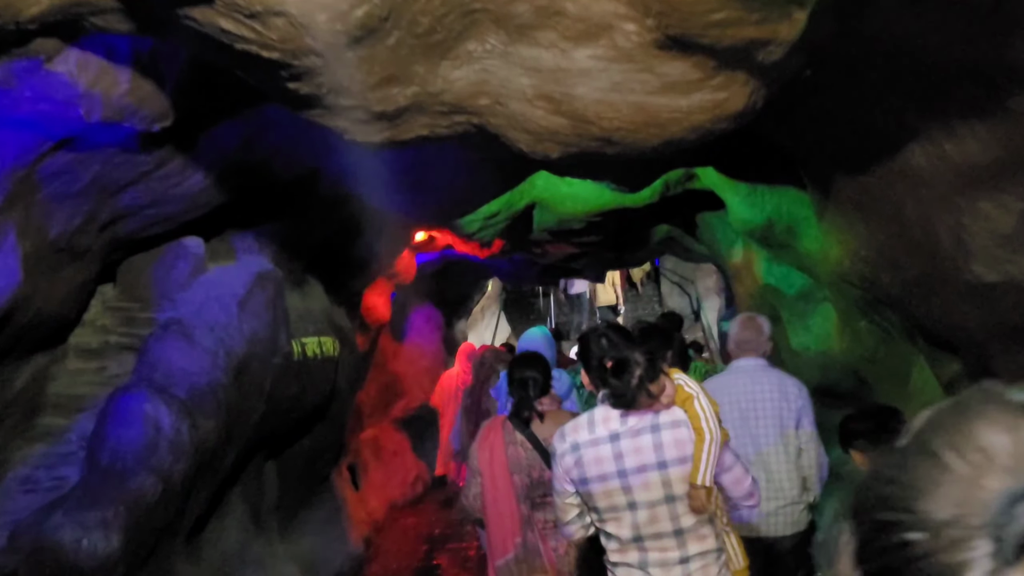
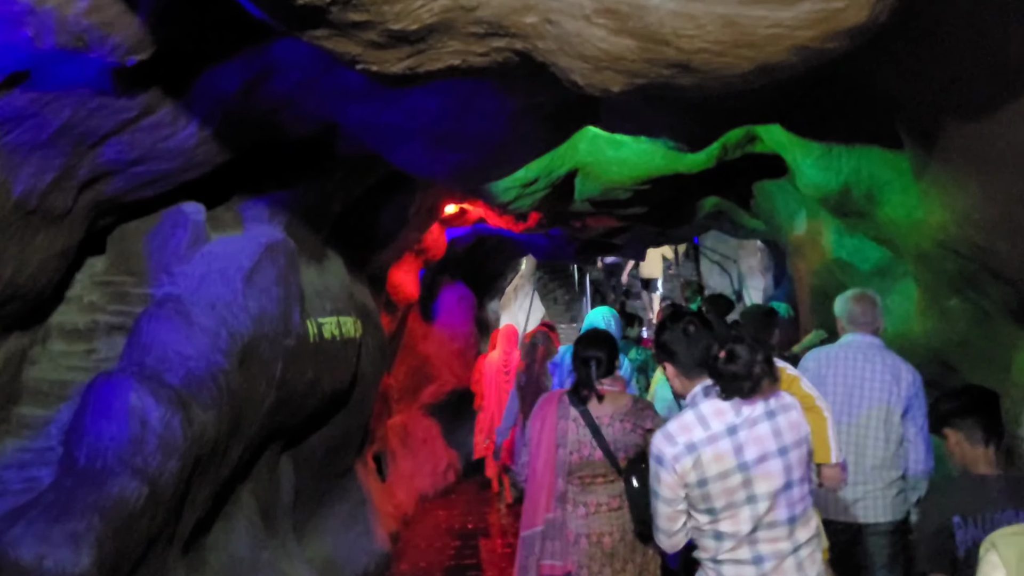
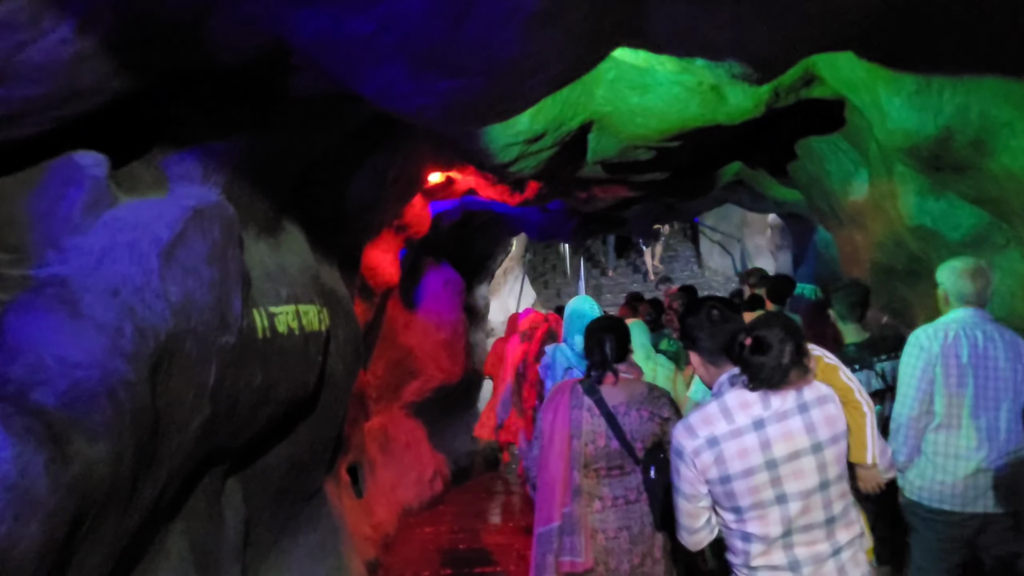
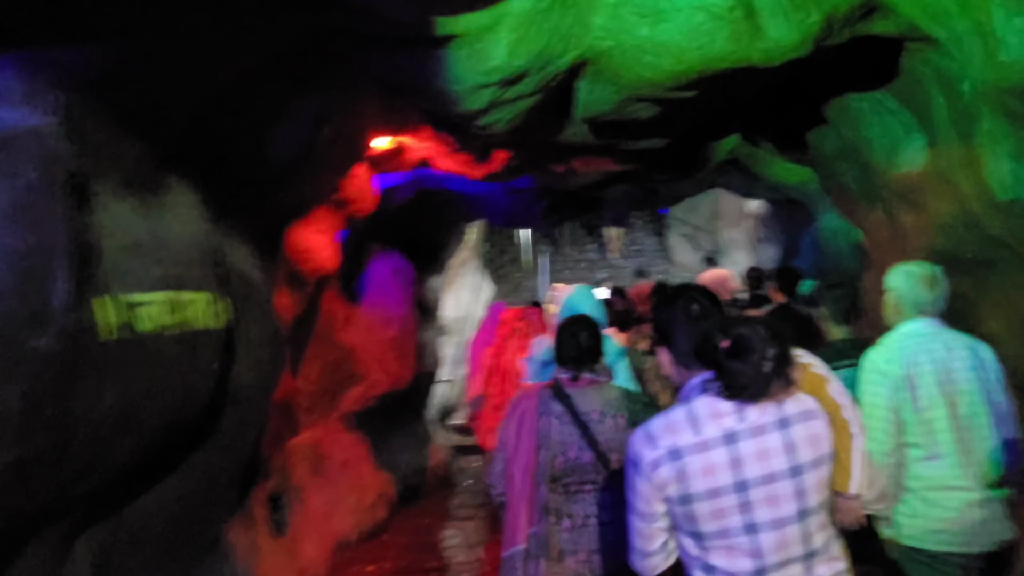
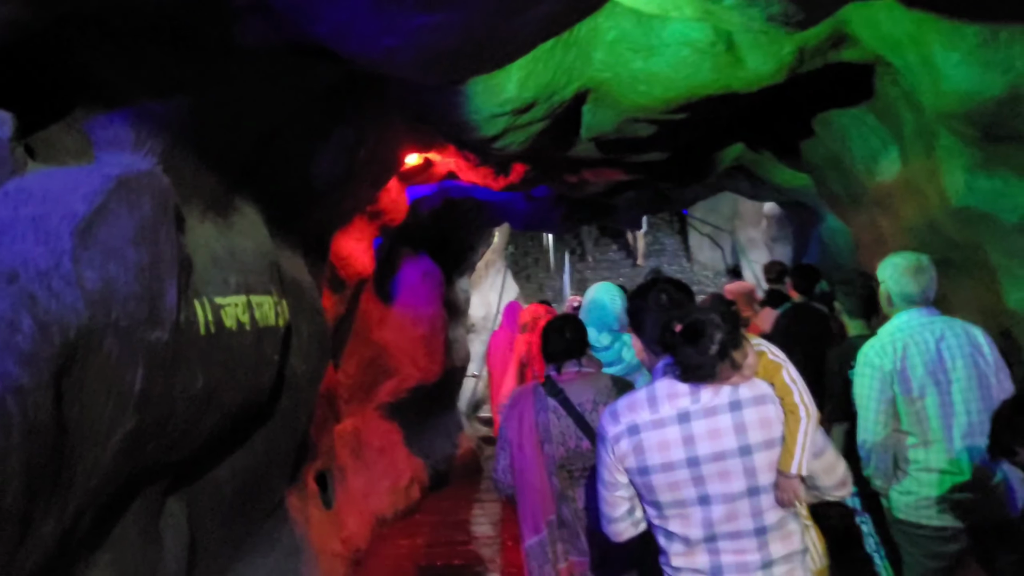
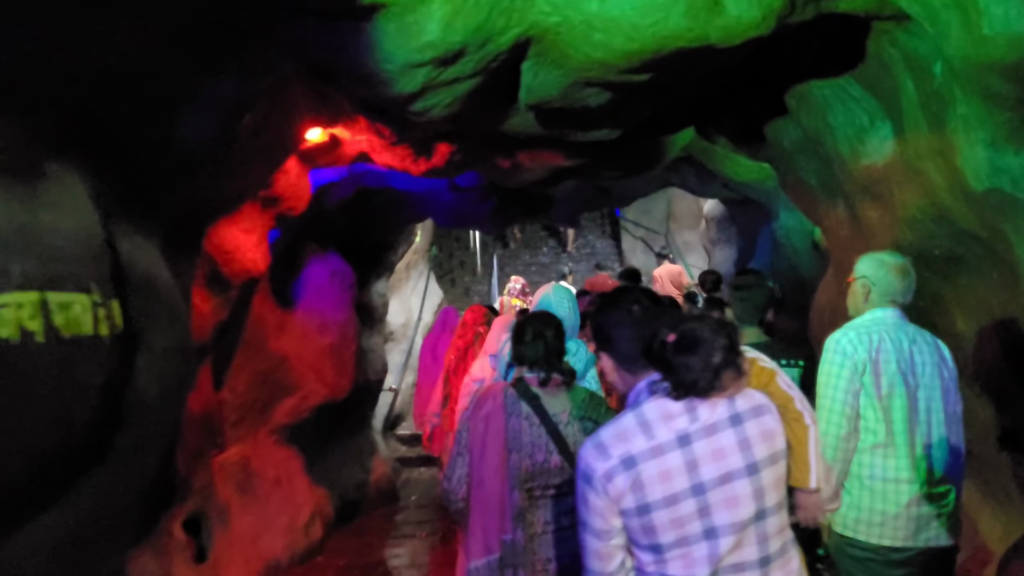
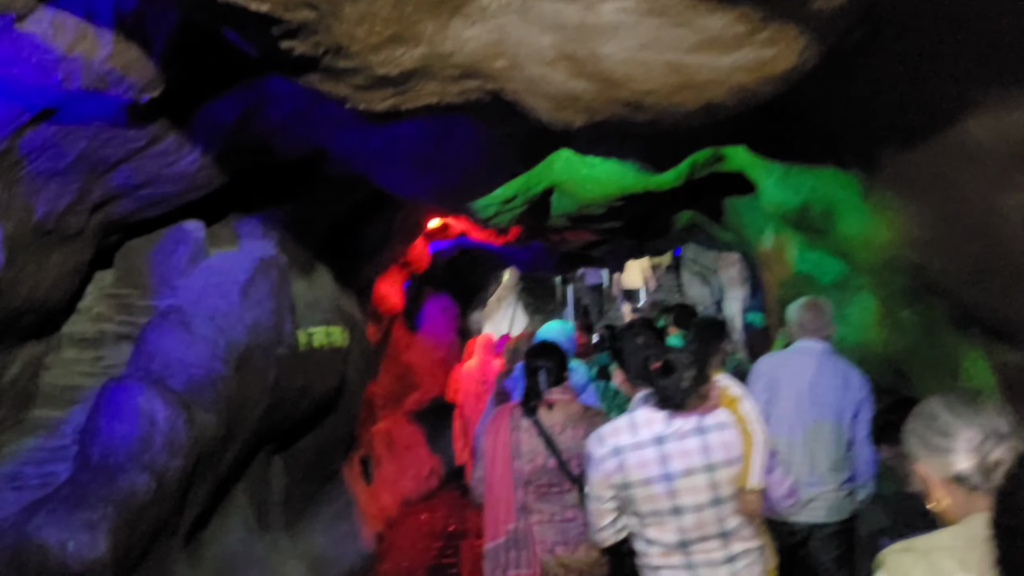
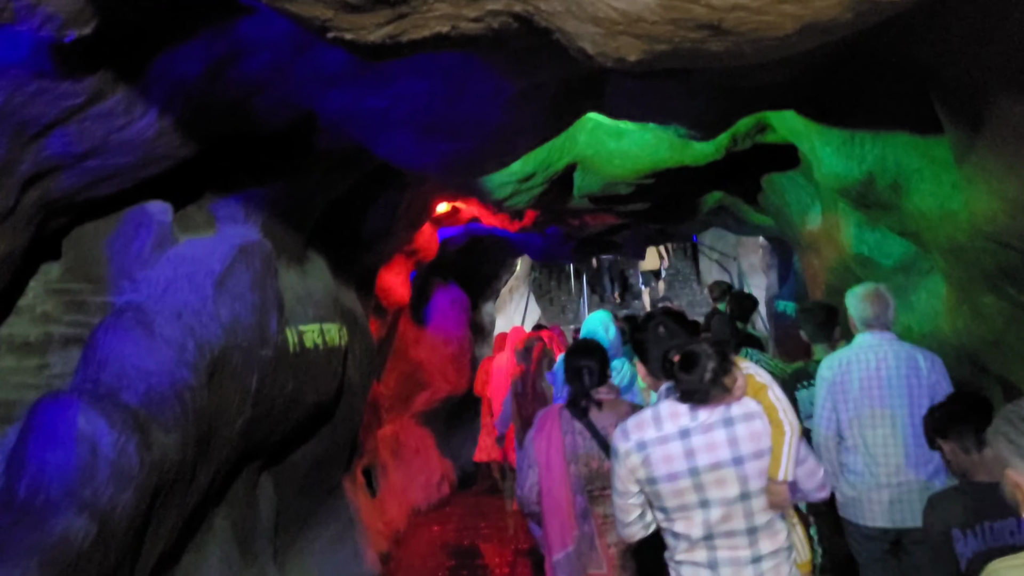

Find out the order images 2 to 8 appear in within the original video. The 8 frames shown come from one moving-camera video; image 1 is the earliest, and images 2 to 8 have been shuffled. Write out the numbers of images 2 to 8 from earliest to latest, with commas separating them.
7, 2, 8, 3, 5, 4, 6
